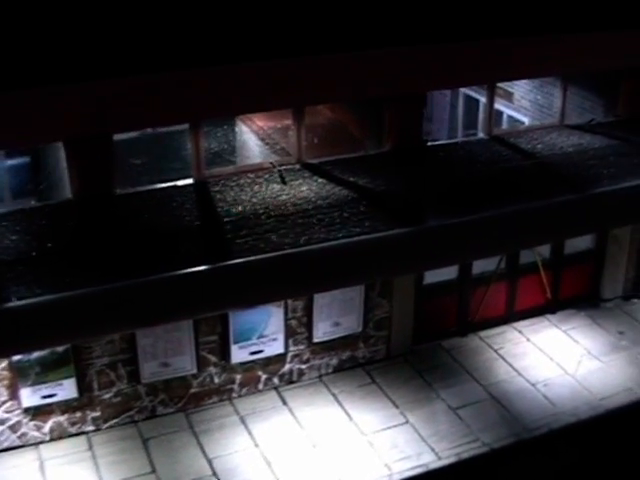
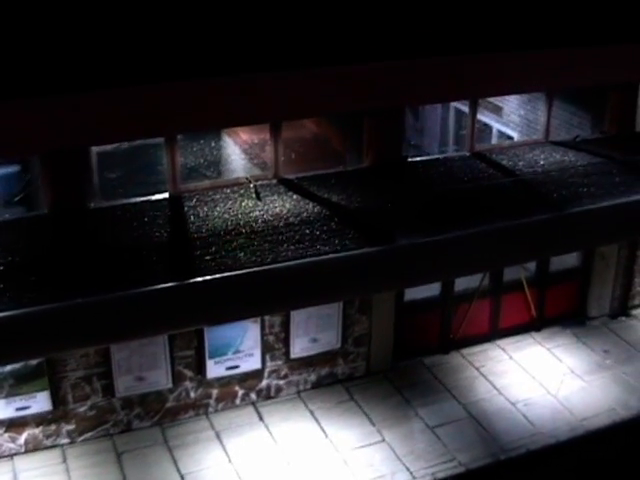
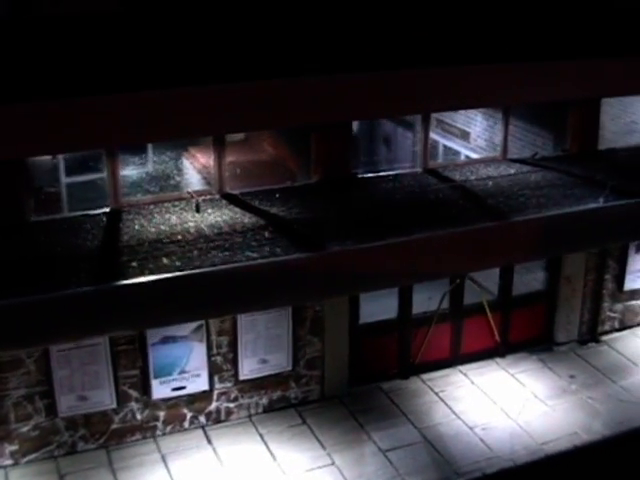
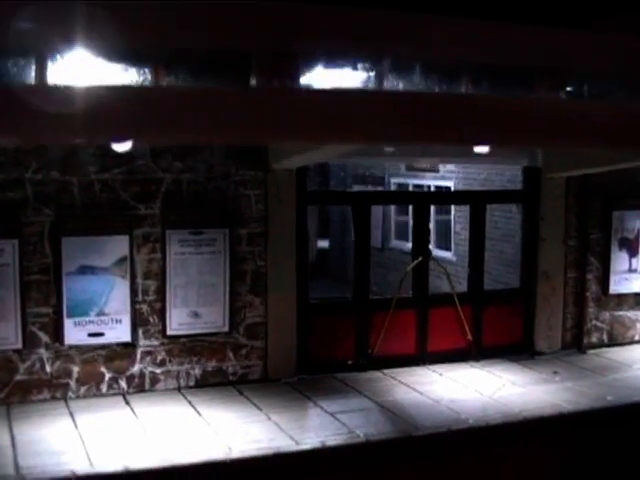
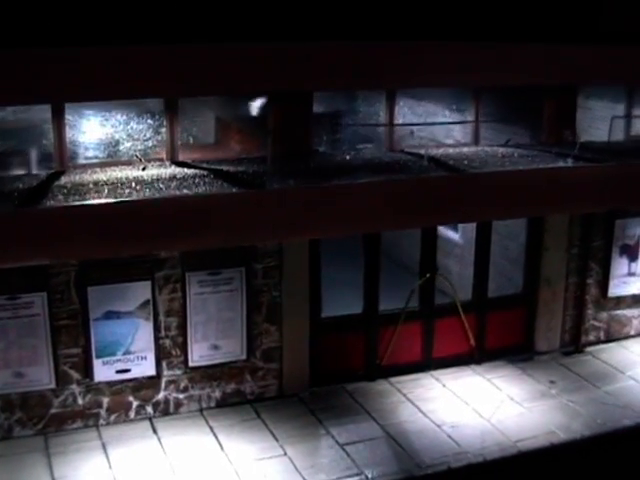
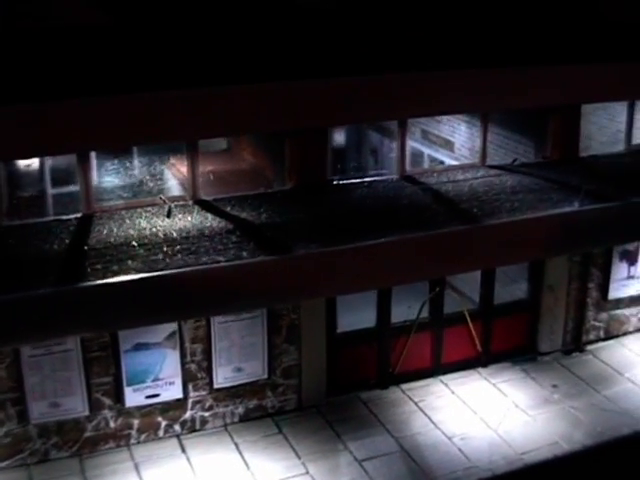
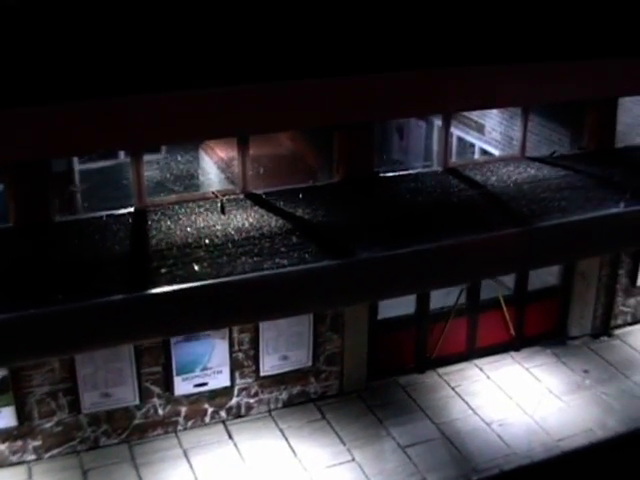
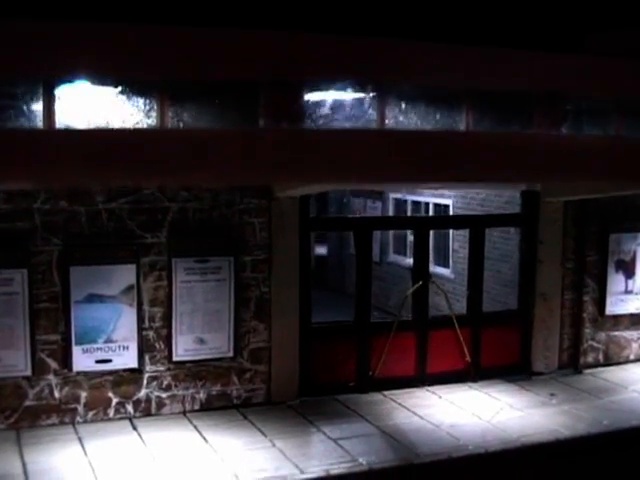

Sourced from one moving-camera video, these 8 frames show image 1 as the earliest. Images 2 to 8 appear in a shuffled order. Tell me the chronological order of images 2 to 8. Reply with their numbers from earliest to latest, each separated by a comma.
2, 7, 3, 6, 5, 8, 4
